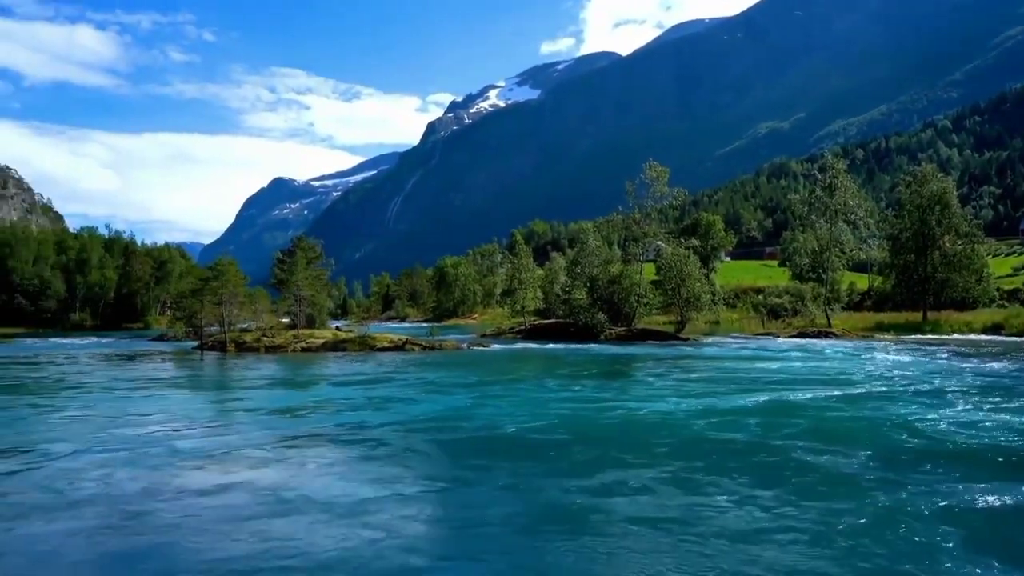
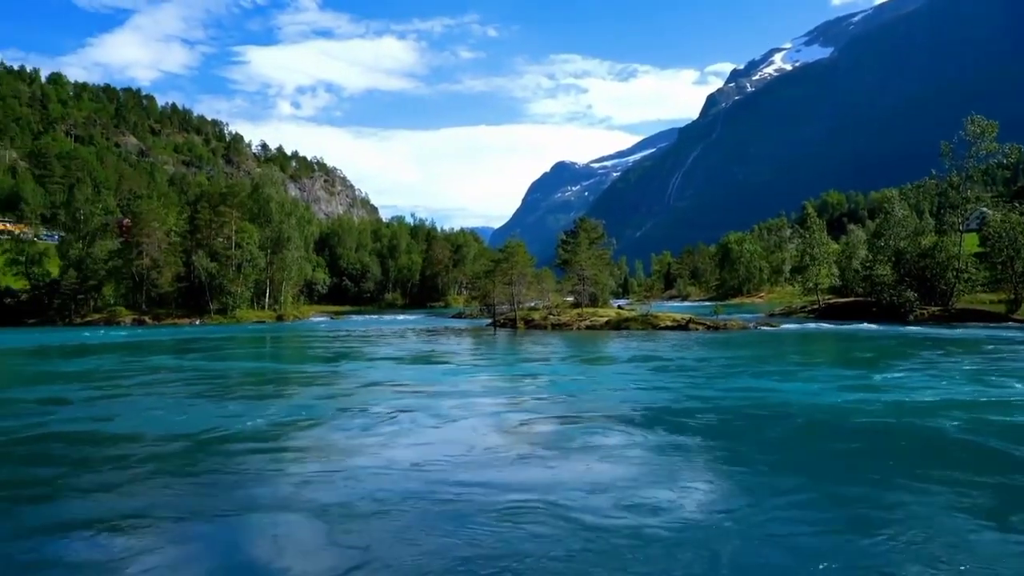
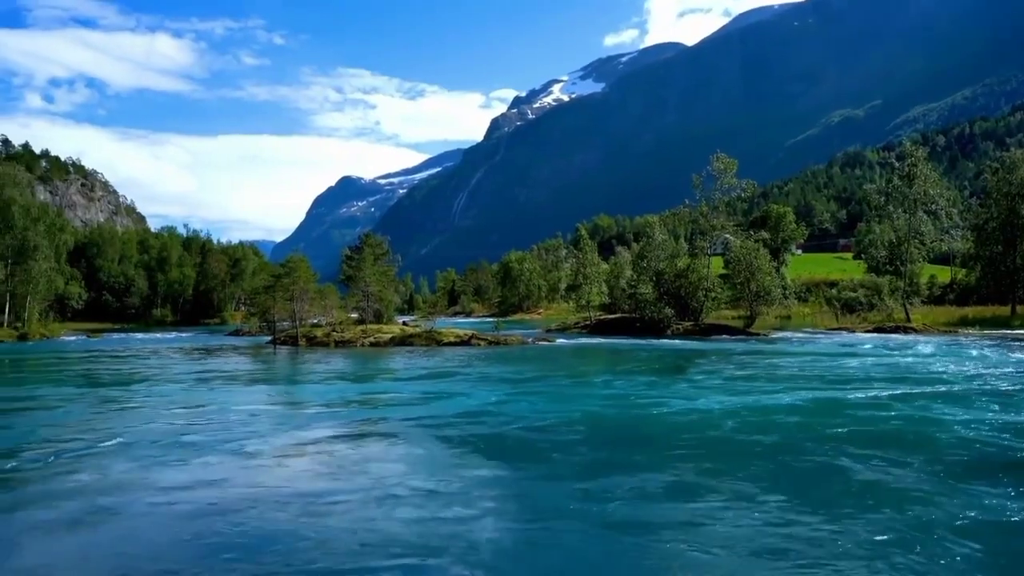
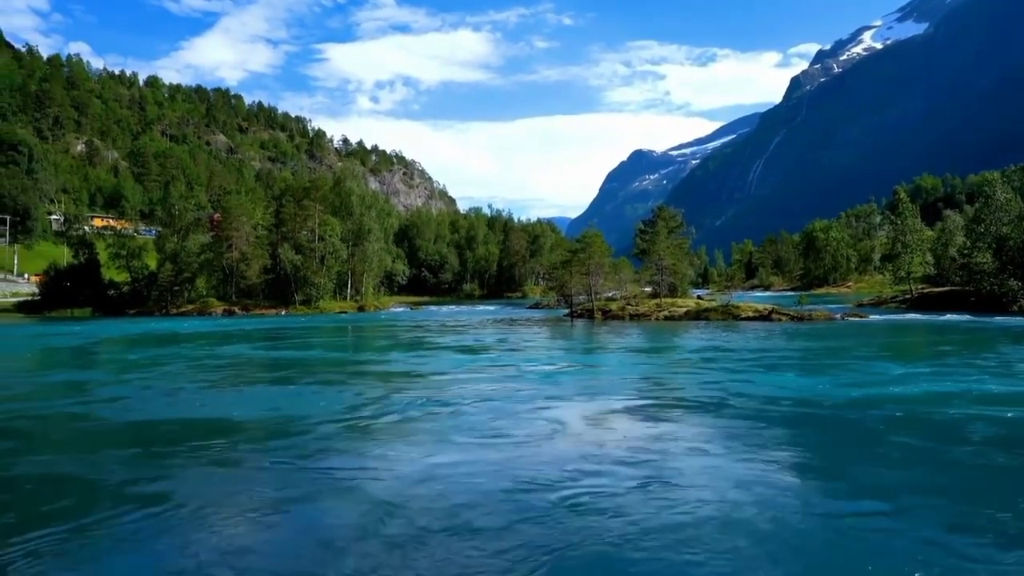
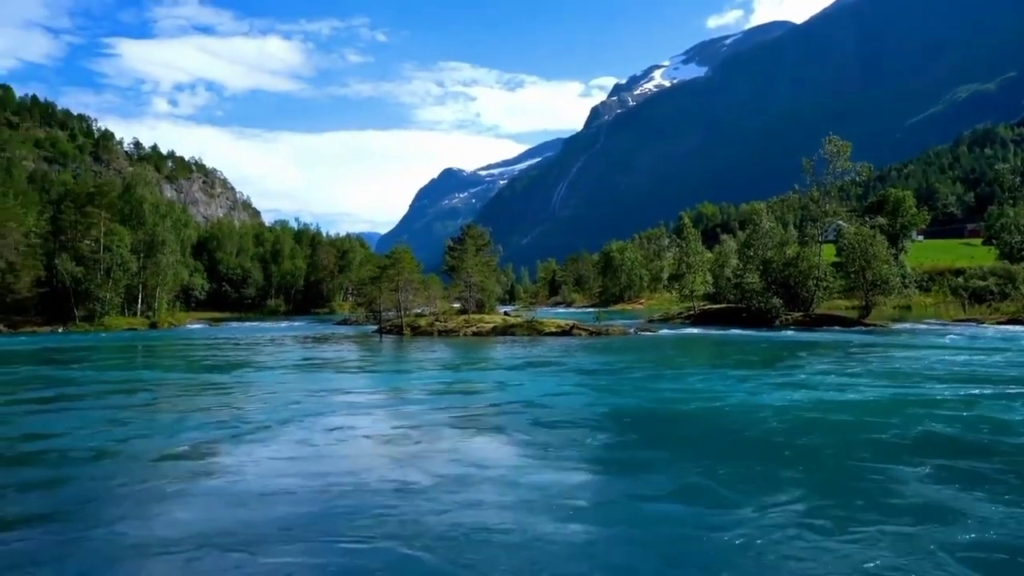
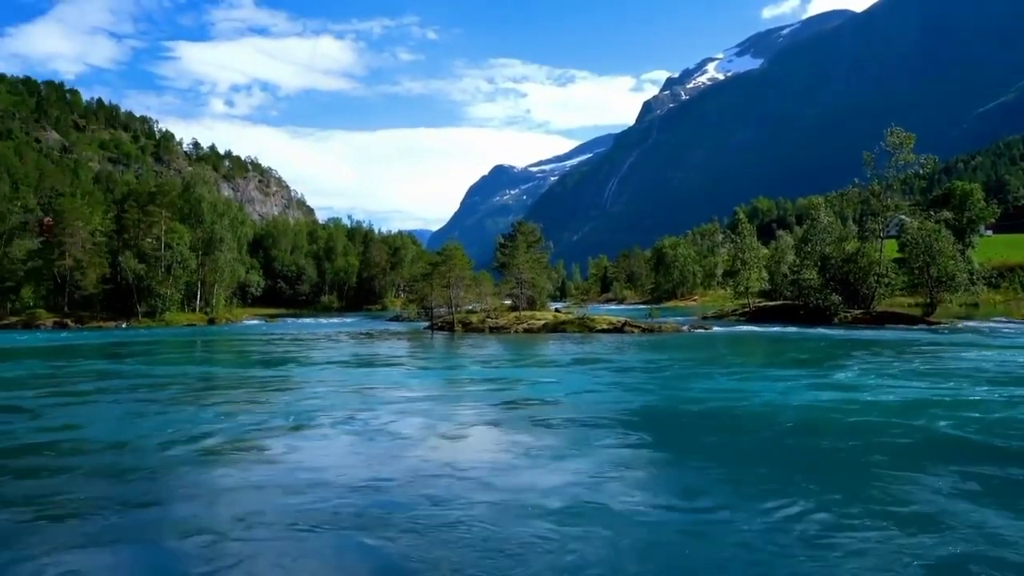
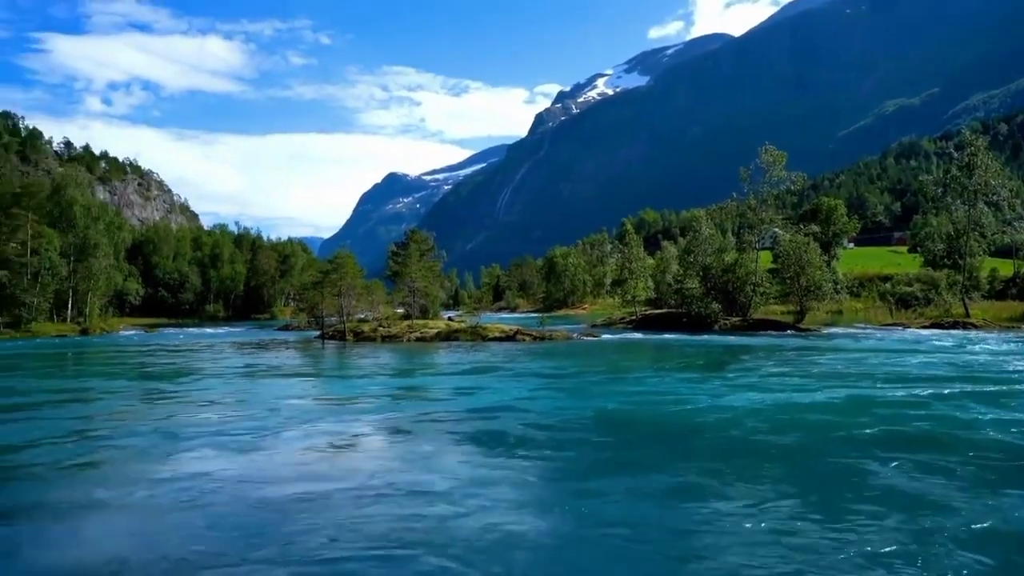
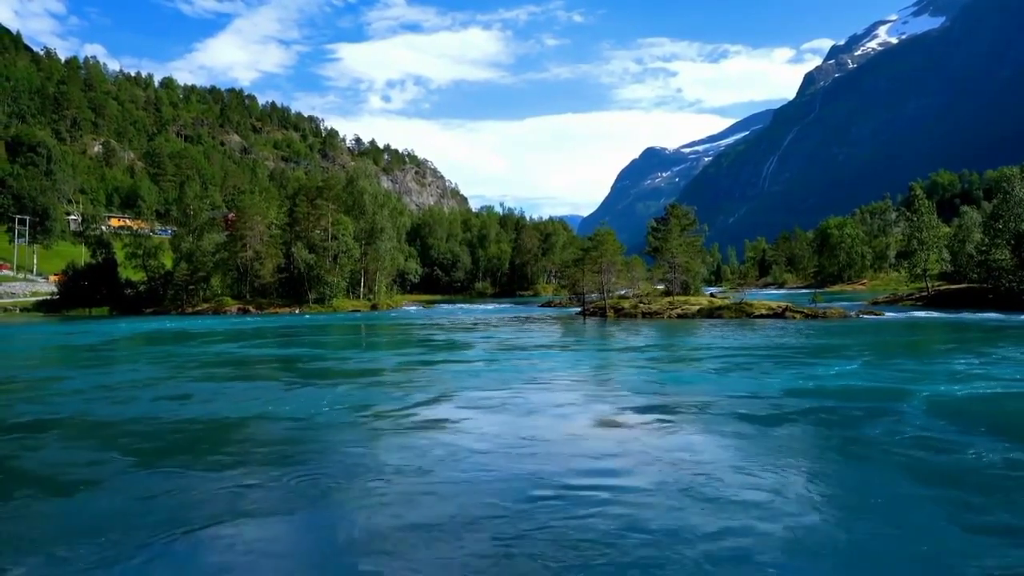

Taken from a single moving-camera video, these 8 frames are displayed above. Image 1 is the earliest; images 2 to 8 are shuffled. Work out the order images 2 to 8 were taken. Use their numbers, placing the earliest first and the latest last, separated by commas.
3, 7, 5, 6, 2, 4, 8
